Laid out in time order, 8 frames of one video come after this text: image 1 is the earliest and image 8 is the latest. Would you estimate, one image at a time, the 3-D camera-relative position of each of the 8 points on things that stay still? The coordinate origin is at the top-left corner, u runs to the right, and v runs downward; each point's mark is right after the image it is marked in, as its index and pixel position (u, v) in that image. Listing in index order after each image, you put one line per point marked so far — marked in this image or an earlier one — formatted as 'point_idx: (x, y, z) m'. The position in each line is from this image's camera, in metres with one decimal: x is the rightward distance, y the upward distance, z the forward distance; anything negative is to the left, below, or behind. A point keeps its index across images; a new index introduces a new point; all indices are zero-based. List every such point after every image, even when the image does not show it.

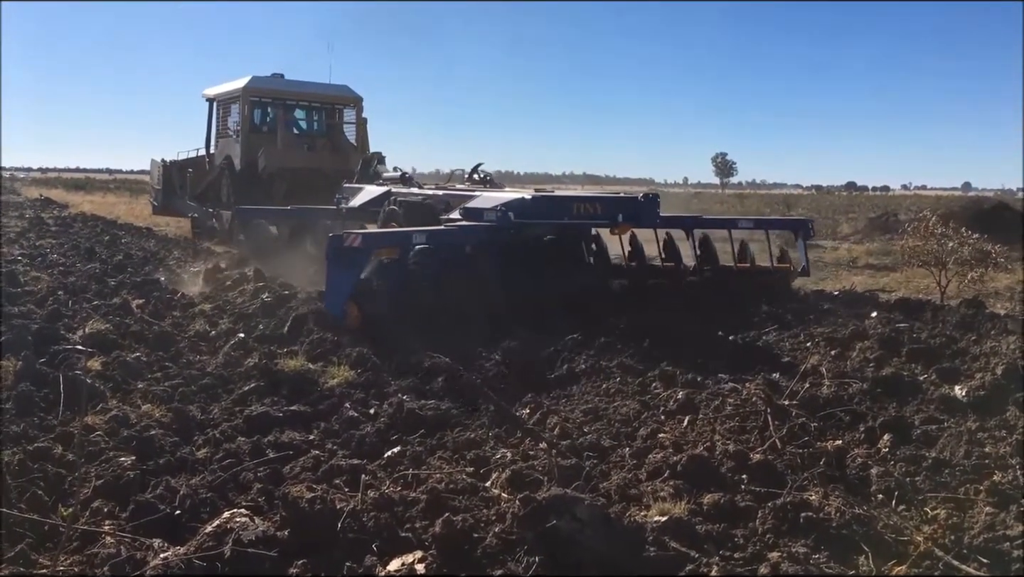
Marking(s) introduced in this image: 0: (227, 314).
0: (-2.6, -0.3, +11.0) m
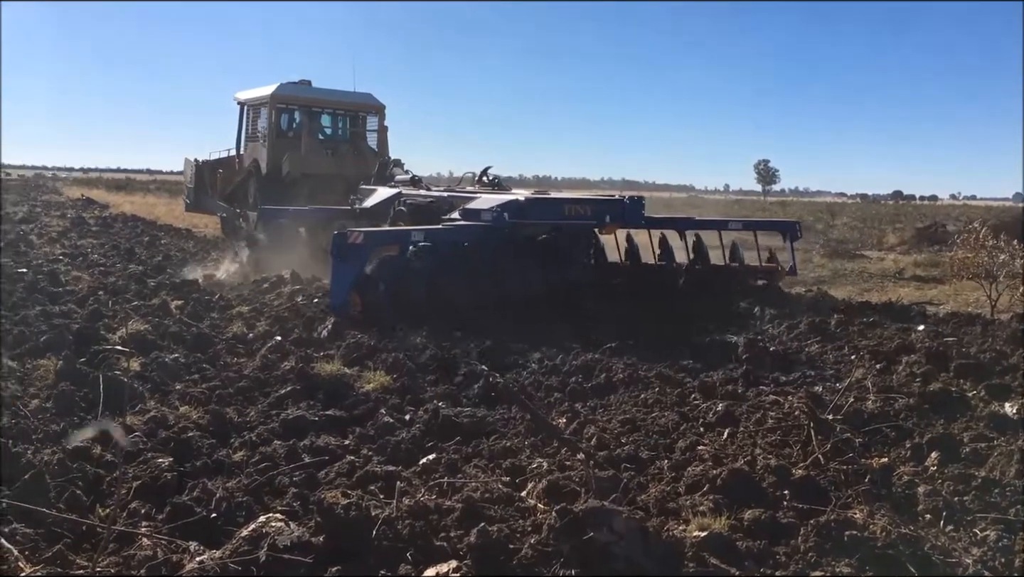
0: (-2.3, -0.3, +10.9) m
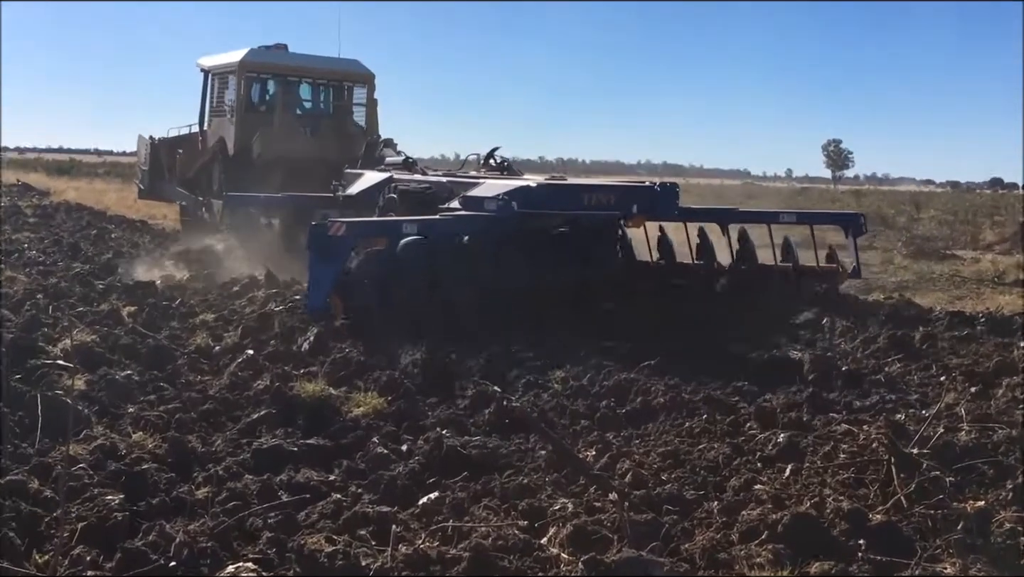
0: (-2.2, -0.3, +9.5) m
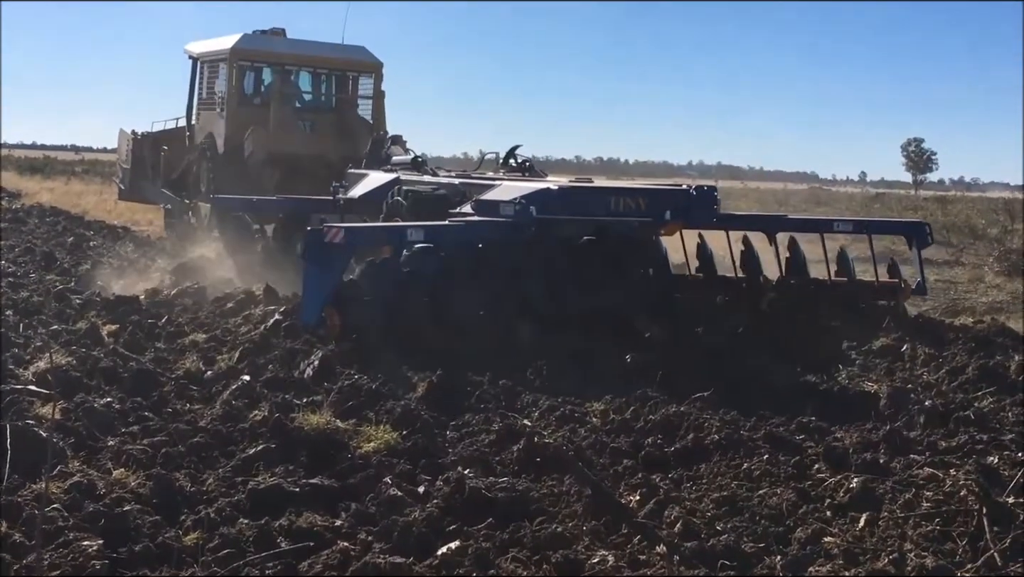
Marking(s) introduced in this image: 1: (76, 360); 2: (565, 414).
0: (-2.0, -0.4, +8.5) m
1: (-2.8, -0.5, +7.6) m
2: (+0.3, -0.8, +6.9) m
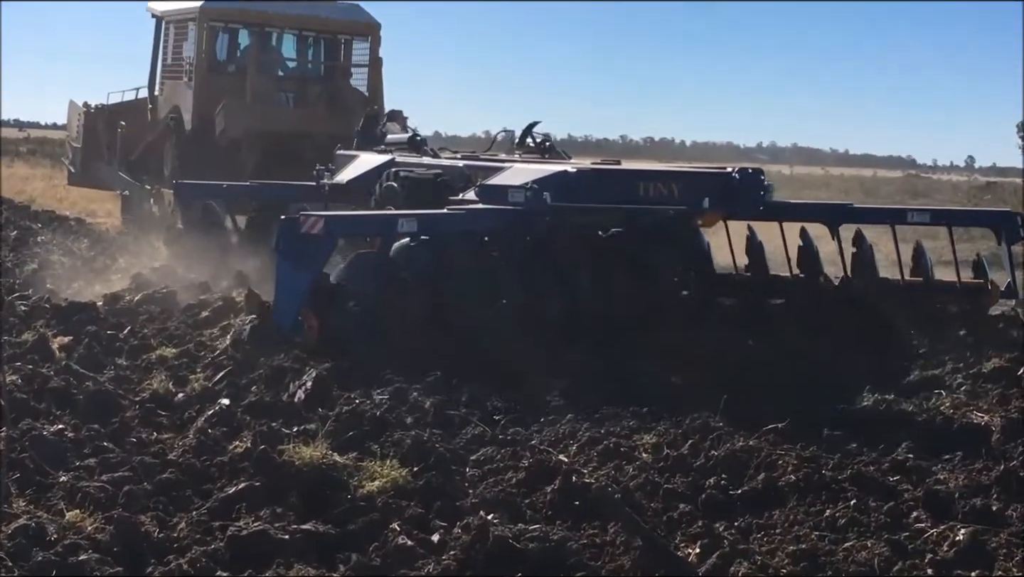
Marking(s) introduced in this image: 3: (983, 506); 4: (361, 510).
0: (-1.8, -0.3, +7.4) m
1: (-2.7, -0.5, +6.5) m
2: (+0.5, -0.8, +5.8) m
3: (+2.0, -0.9, +5.3) m
4: (-0.7, -1.0, +5.4) m
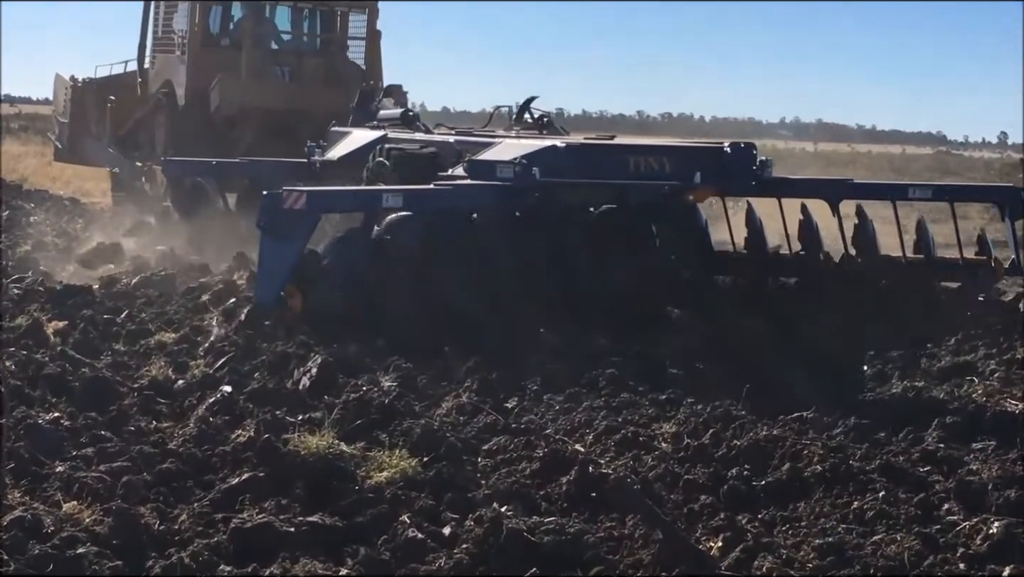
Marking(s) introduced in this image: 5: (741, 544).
0: (-1.8, -0.2, +7.2) m
1: (-2.6, -0.4, +6.3) m
2: (+0.5, -0.7, +5.6) m
3: (+2.1, -0.9, +5.1) m
4: (-0.6, -0.9, +5.2) m
5: (+0.9, -1.1, +4.9) m
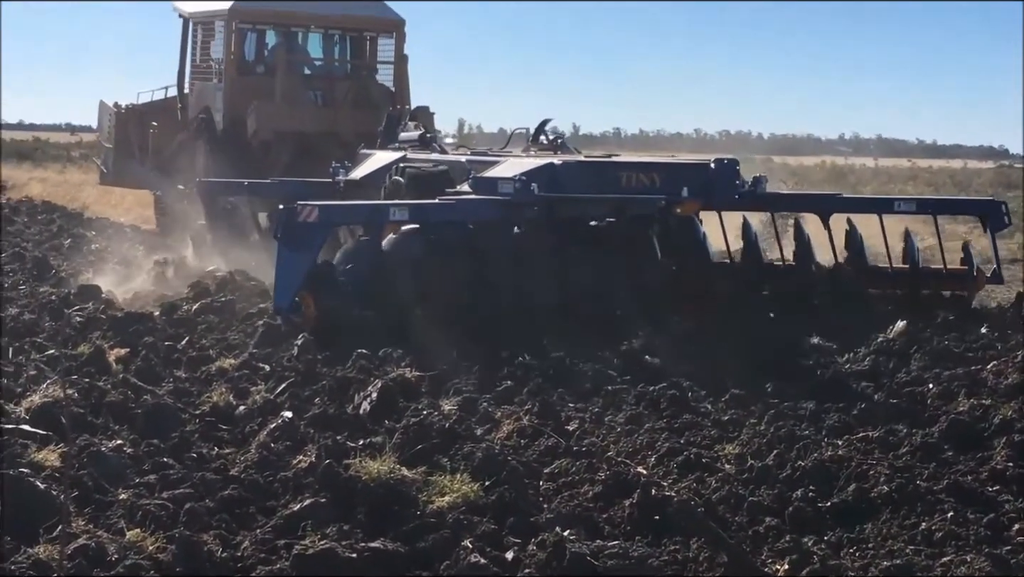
0: (-1.4, -0.4, +7.2) m
1: (-2.3, -0.6, +6.3) m
2: (+0.8, -0.8, +5.6) m
3: (+2.4, -0.9, +5.0) m
4: (-0.3, -1.0, +5.1) m
5: (+1.2, -1.1, +4.9) m
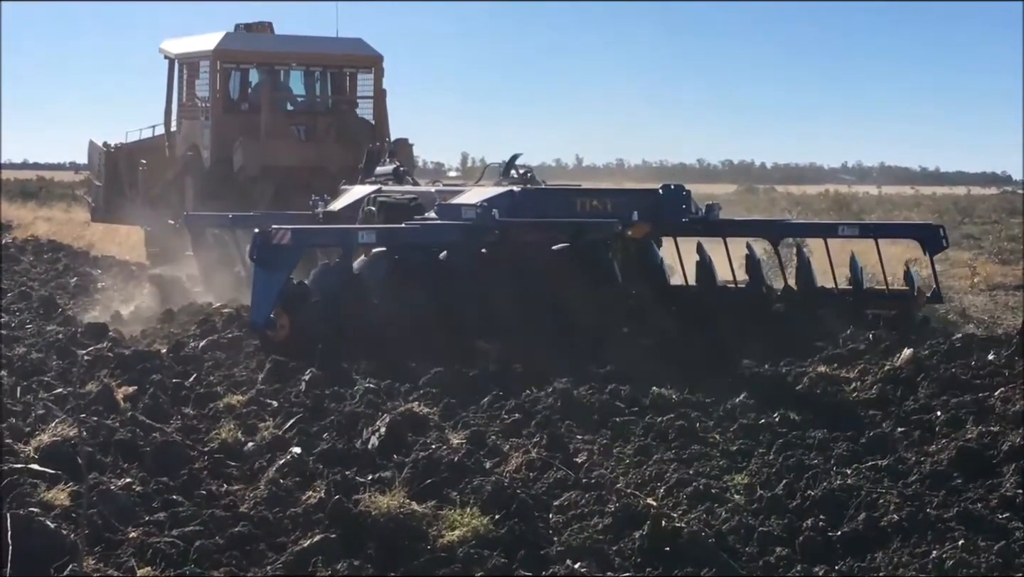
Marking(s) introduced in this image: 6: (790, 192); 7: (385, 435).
0: (-1.4, -0.6, +7.2) m
1: (-2.3, -0.8, +6.3) m
2: (+0.8, -0.9, +5.6) m
3: (+2.4, -1.0, +5.0) m
4: (-0.3, -1.2, +5.1) m
5: (+1.2, -1.3, +4.9) m
6: (+4.4, +1.6, +19.3) m
7: (-0.7, -0.7, +6.3) m
